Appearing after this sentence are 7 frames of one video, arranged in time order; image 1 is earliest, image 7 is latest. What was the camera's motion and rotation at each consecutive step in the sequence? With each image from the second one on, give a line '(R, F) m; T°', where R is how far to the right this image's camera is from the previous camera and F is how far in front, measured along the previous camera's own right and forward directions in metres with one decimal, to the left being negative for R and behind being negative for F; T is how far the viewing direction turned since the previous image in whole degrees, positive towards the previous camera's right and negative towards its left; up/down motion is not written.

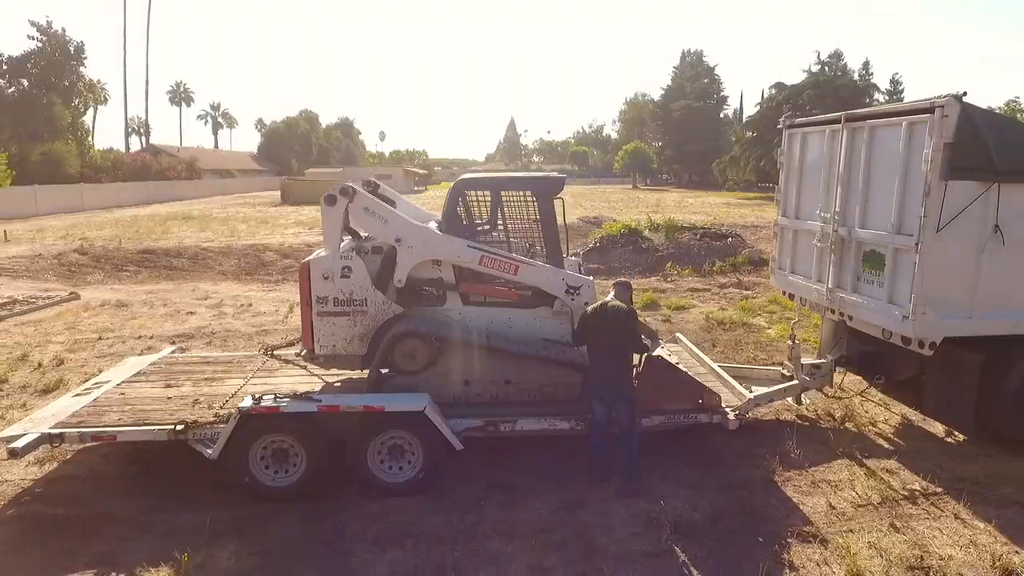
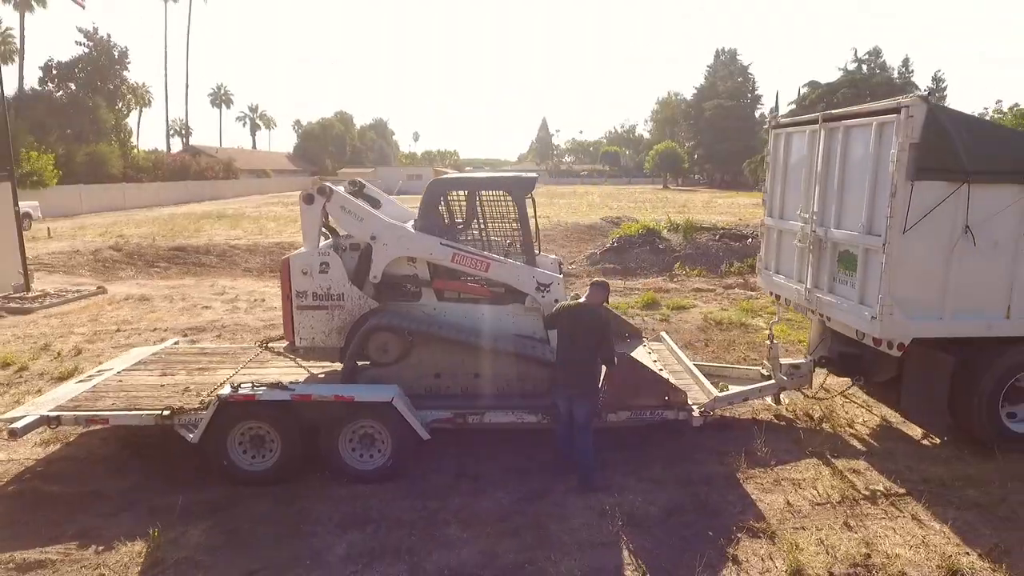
(+0.6, -0.2) m; -3°
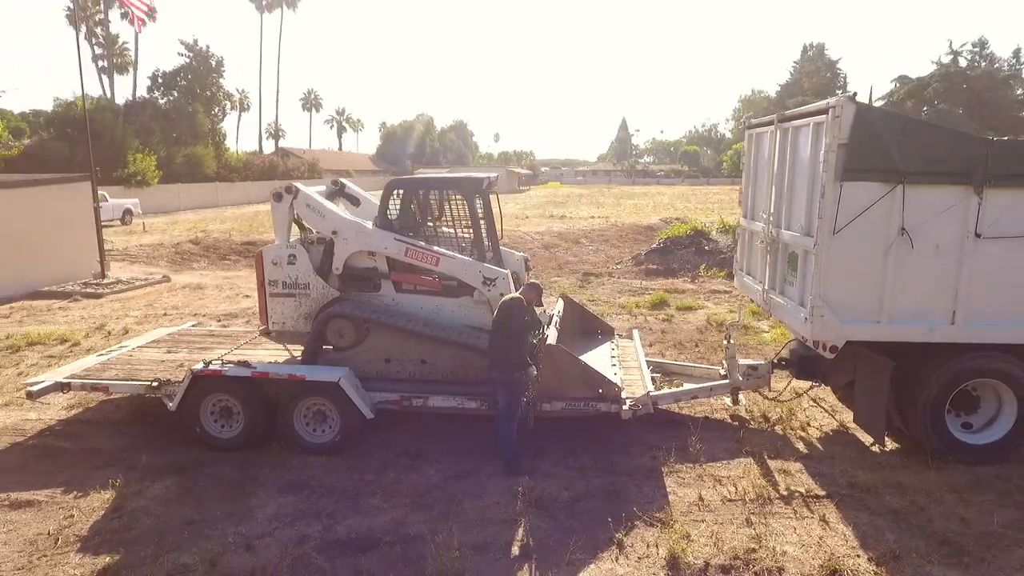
(+1.4, -0.3) m; -8°
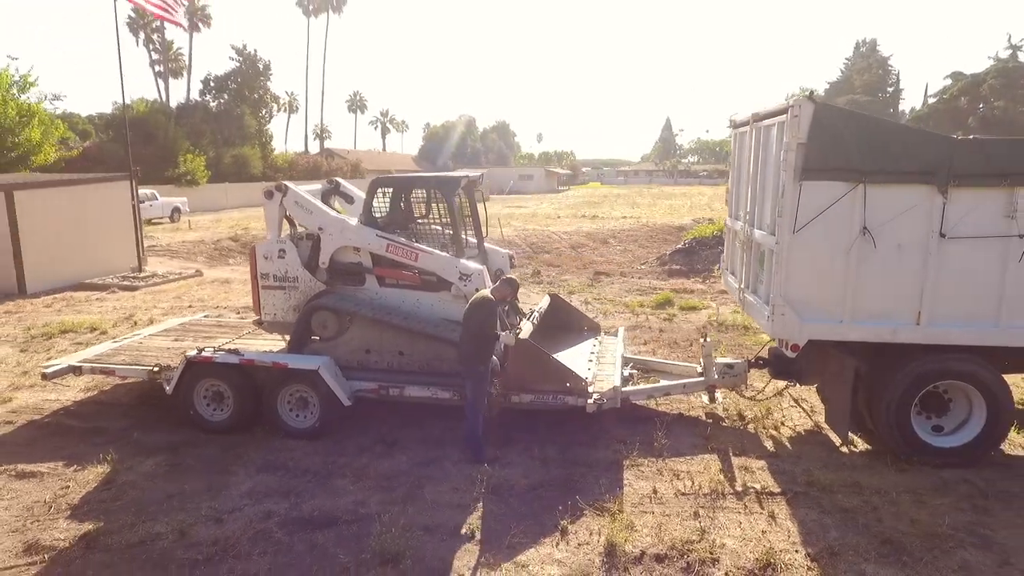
(+0.7, -0.2) m; -4°
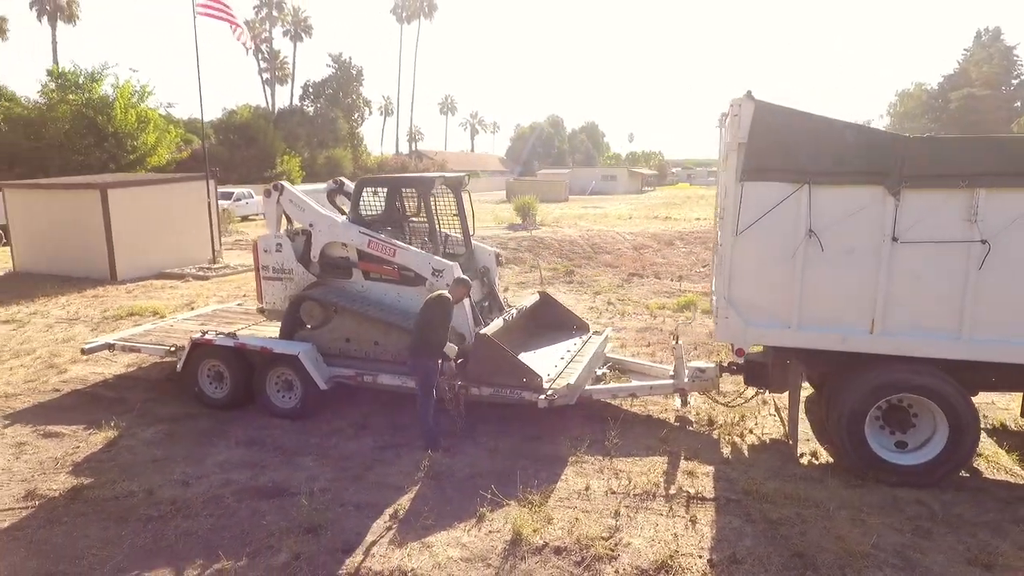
(+1.3, -0.1) m; -8°
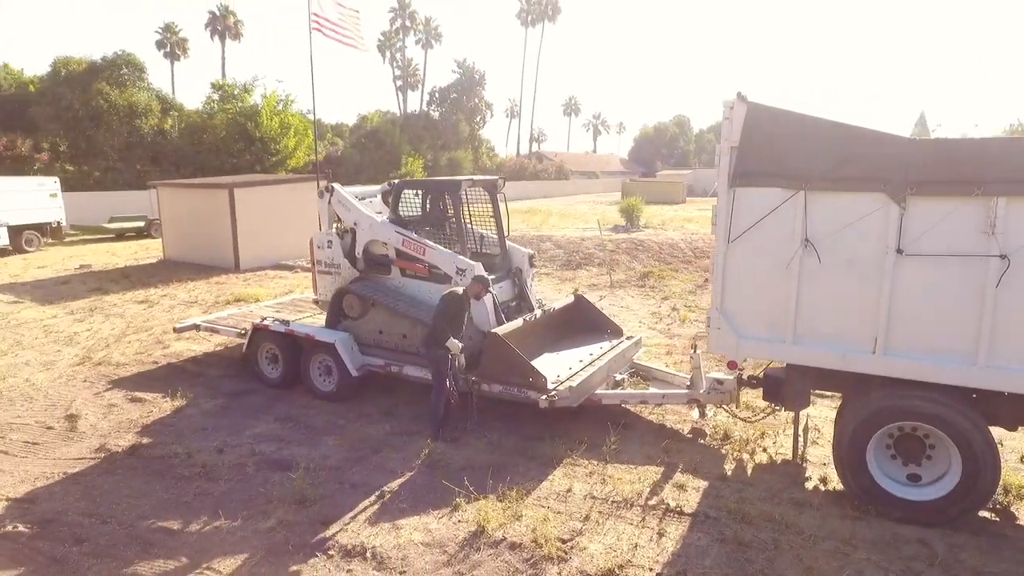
(+1.2, 0.0) m; -11°
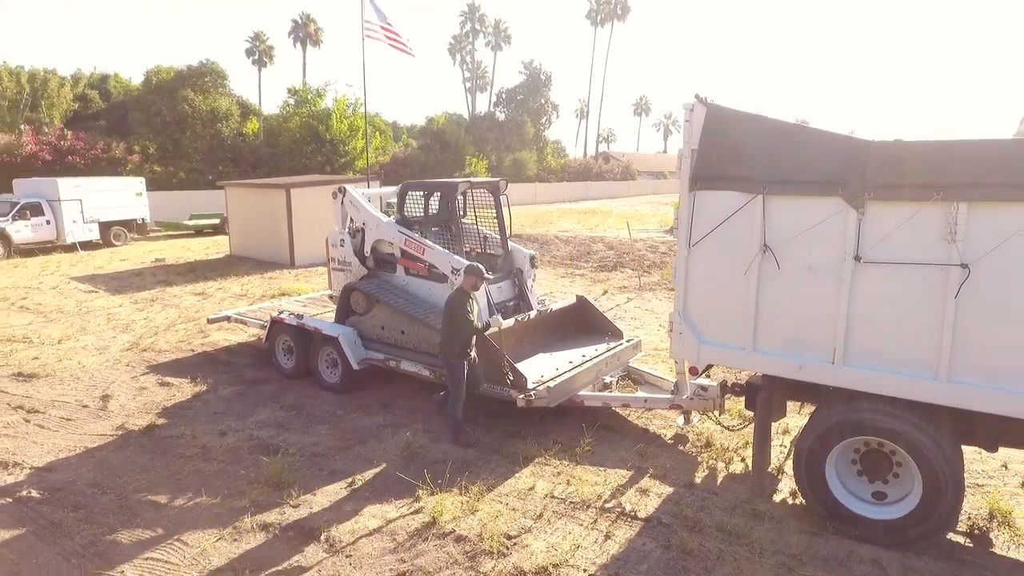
(+0.9, -0.1) m; -7°
